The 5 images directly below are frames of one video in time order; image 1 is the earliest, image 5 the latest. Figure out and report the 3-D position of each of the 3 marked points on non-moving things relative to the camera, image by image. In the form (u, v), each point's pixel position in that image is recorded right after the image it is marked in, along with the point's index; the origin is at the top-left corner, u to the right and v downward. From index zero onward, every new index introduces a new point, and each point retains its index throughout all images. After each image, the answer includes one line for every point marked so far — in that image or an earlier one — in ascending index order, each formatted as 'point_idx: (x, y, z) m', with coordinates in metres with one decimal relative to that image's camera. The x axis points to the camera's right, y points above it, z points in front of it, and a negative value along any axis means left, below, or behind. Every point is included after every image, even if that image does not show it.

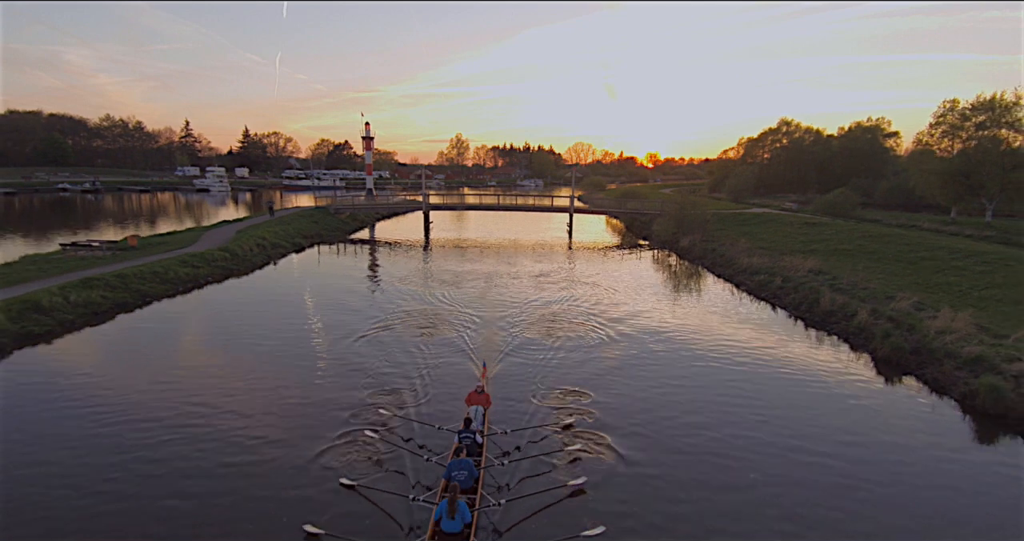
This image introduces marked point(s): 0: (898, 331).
0: (+13.3, -2.1, +18.5) m
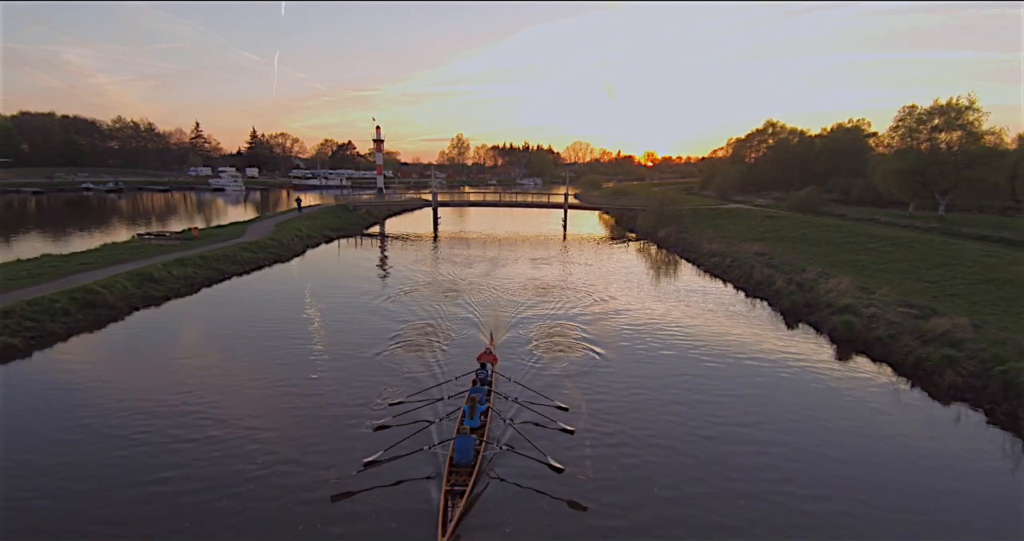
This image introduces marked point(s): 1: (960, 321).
0: (+13.4, -1.0, +24.4) m
1: (+15.3, -1.7, +18.2) m
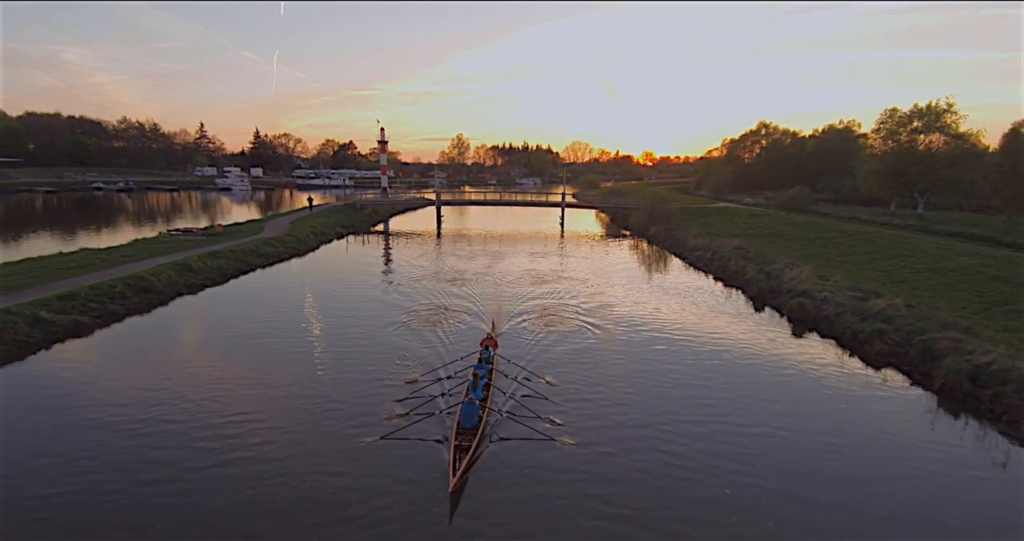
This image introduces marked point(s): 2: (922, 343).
0: (+13.4, -0.6, +27.4) m
1: (+15.3, -1.3, +21.1) m
2: (+14.2, -2.4, +18.3) m
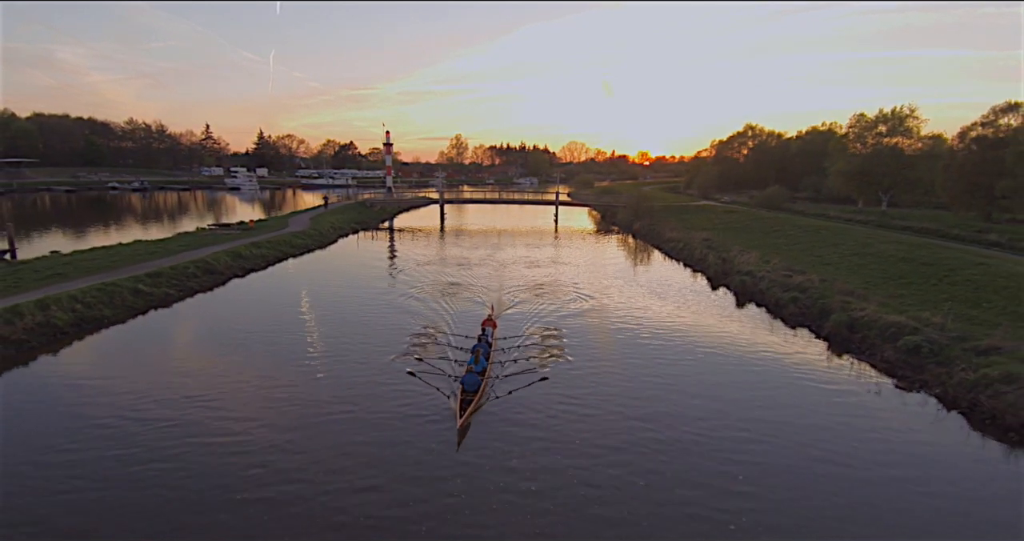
0: (+13.3, +0.3, +32.7) m
1: (+15.2, -0.4, +26.4) m
2: (+14.1, -1.6, +23.6) m
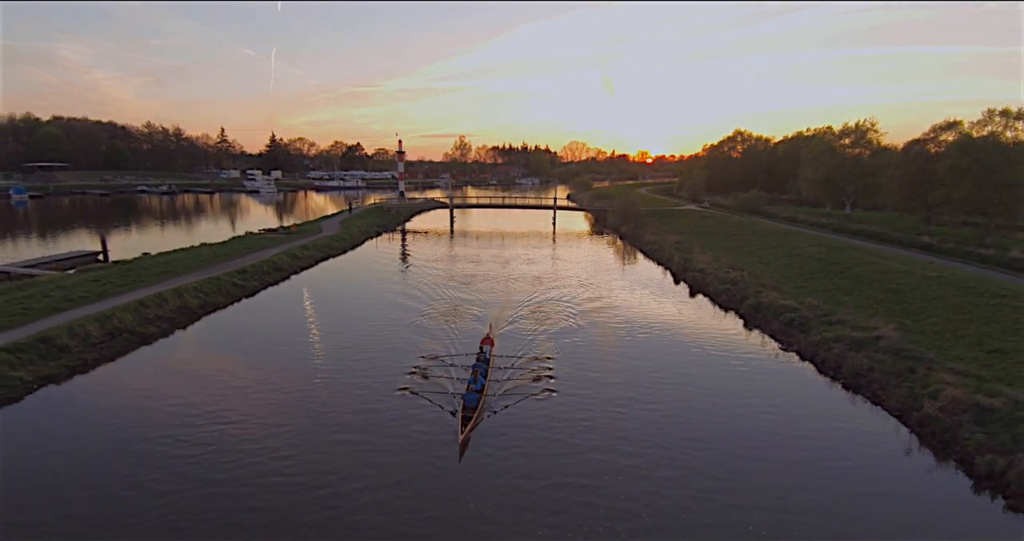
0: (+13.5, +0.5, +40.5) m
1: (+15.4, -0.2, +34.3) m
2: (+14.4, -1.4, +31.4) m
